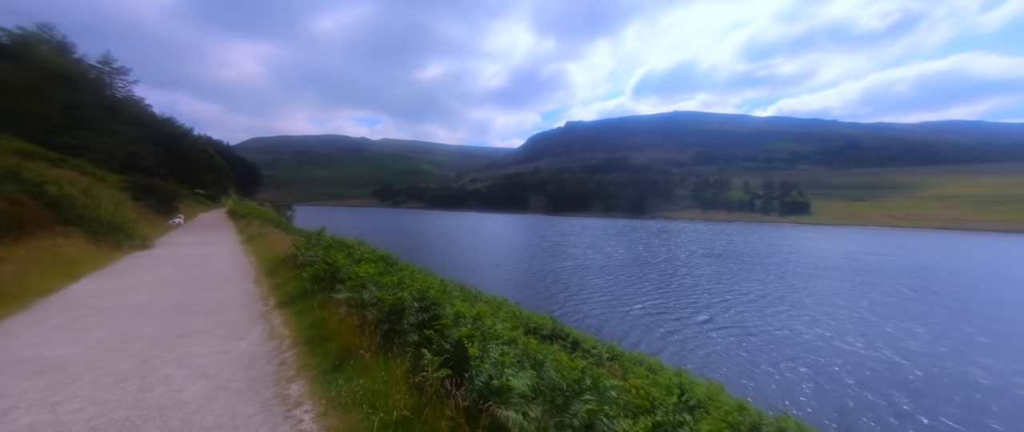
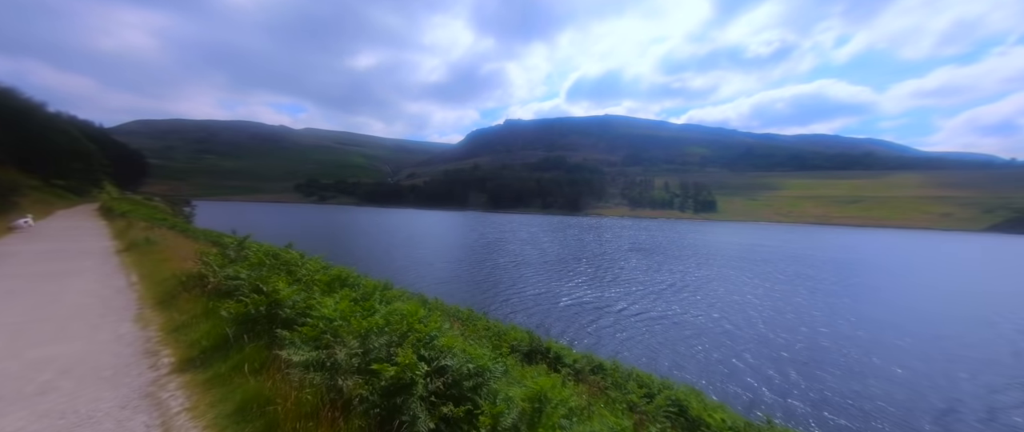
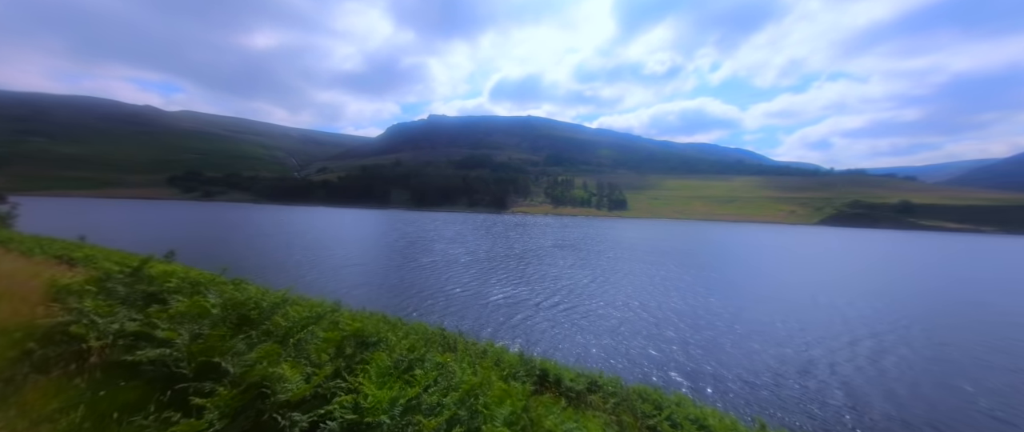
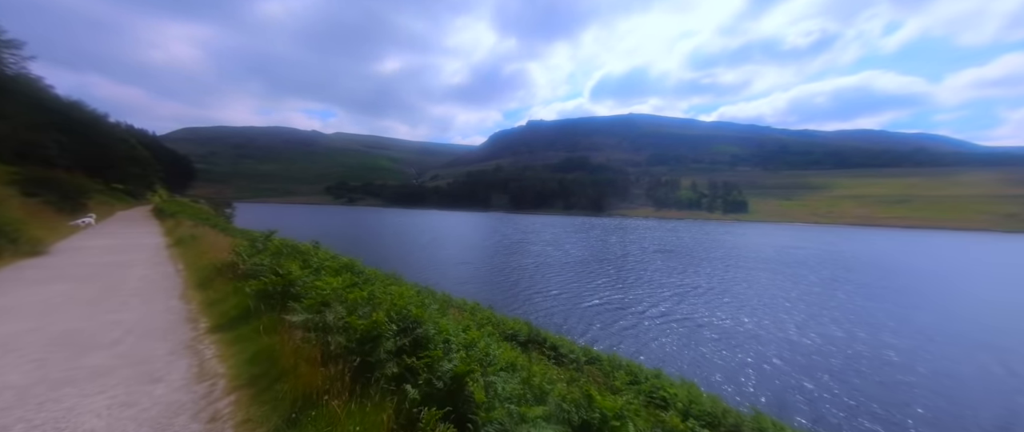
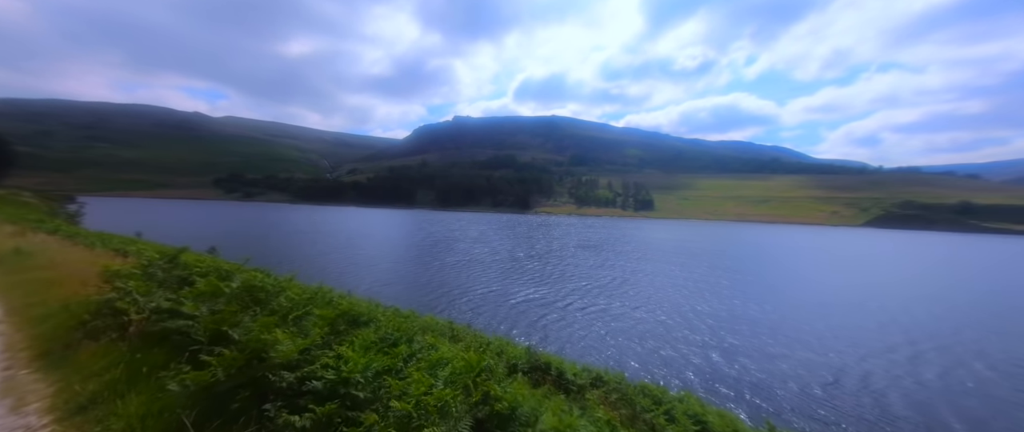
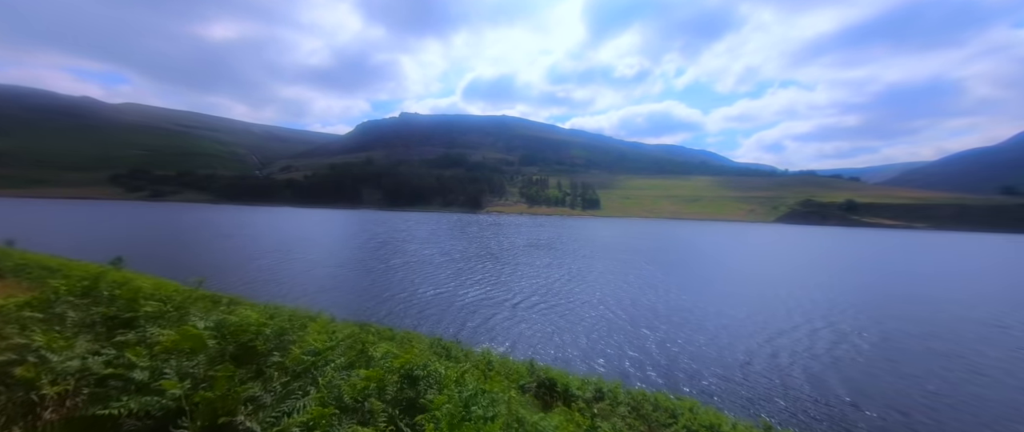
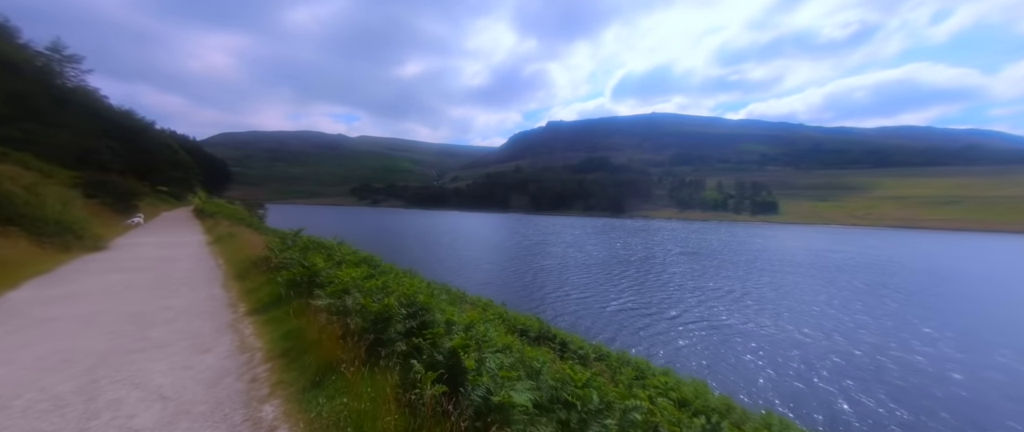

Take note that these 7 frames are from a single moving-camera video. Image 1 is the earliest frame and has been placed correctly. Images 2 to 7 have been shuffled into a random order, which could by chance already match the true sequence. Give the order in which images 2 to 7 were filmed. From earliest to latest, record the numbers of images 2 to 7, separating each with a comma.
7, 4, 2, 5, 3, 6
